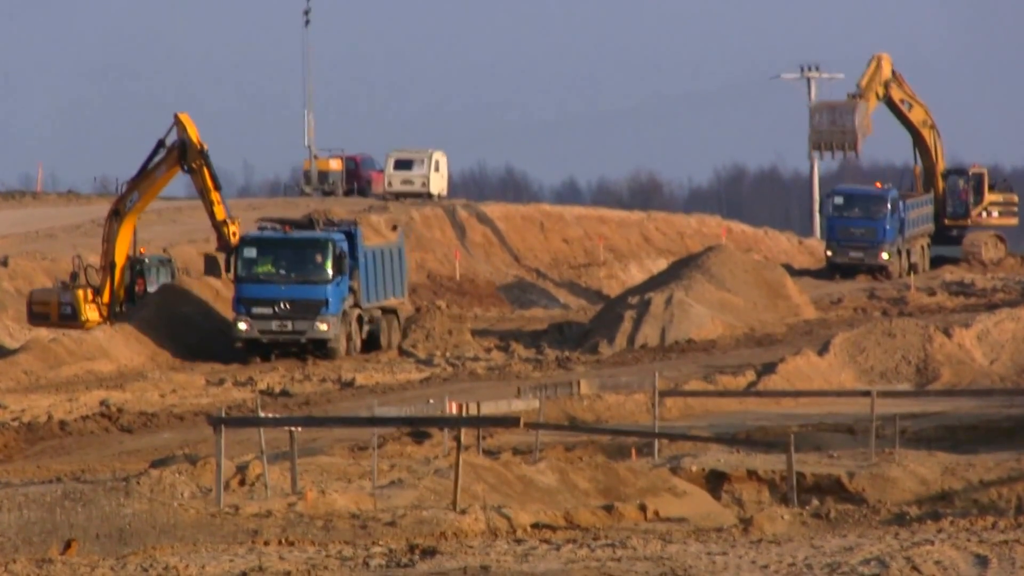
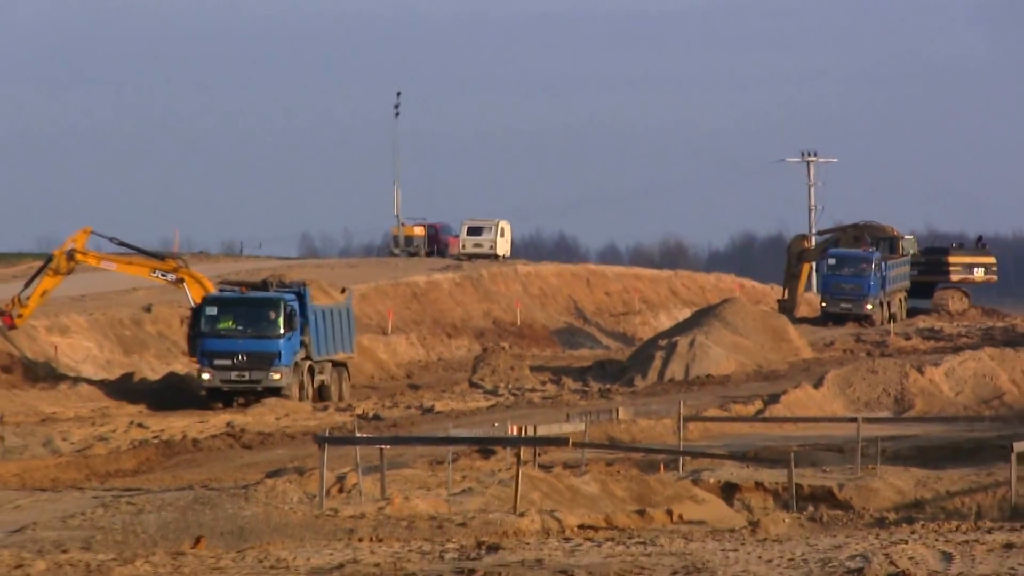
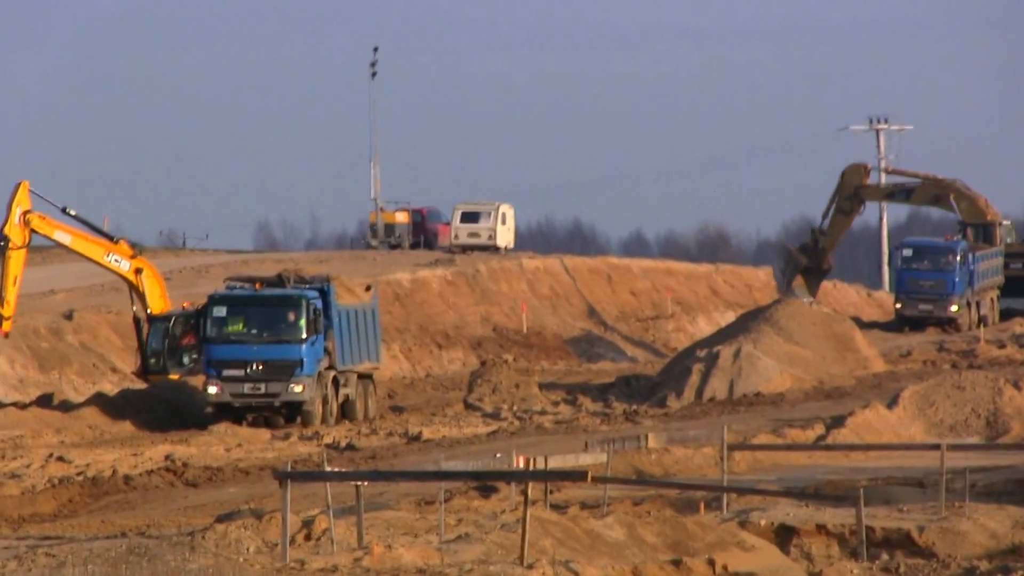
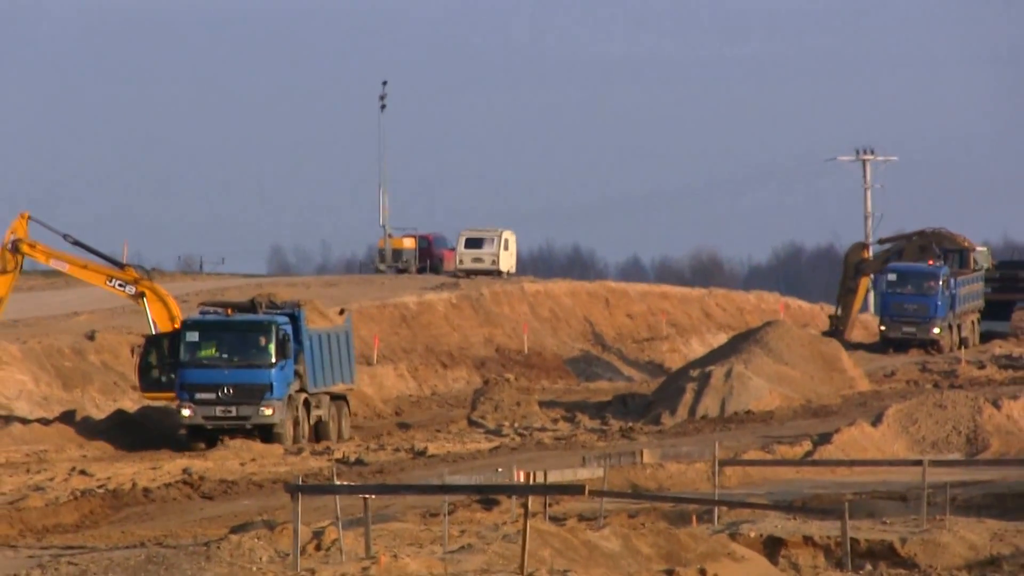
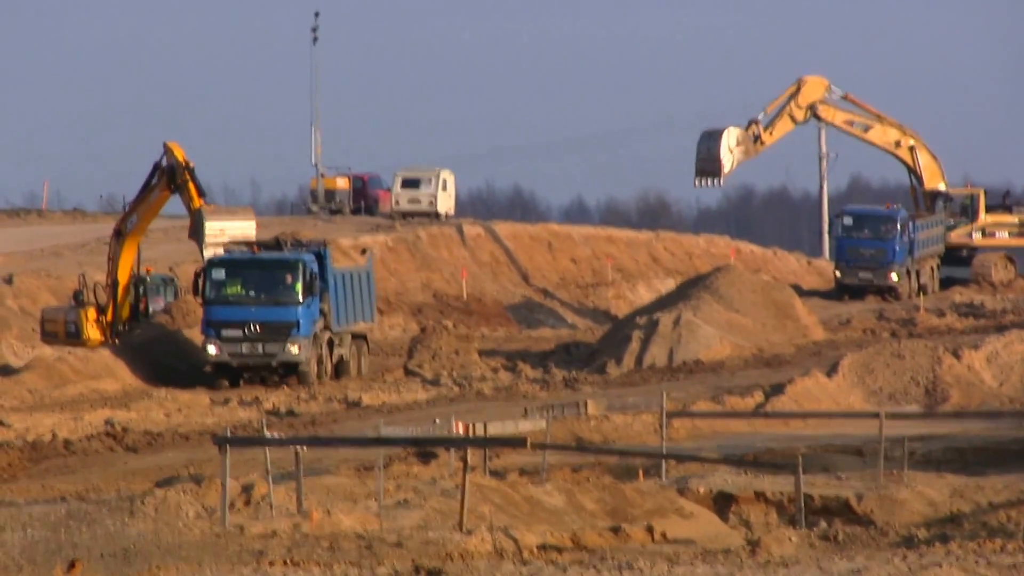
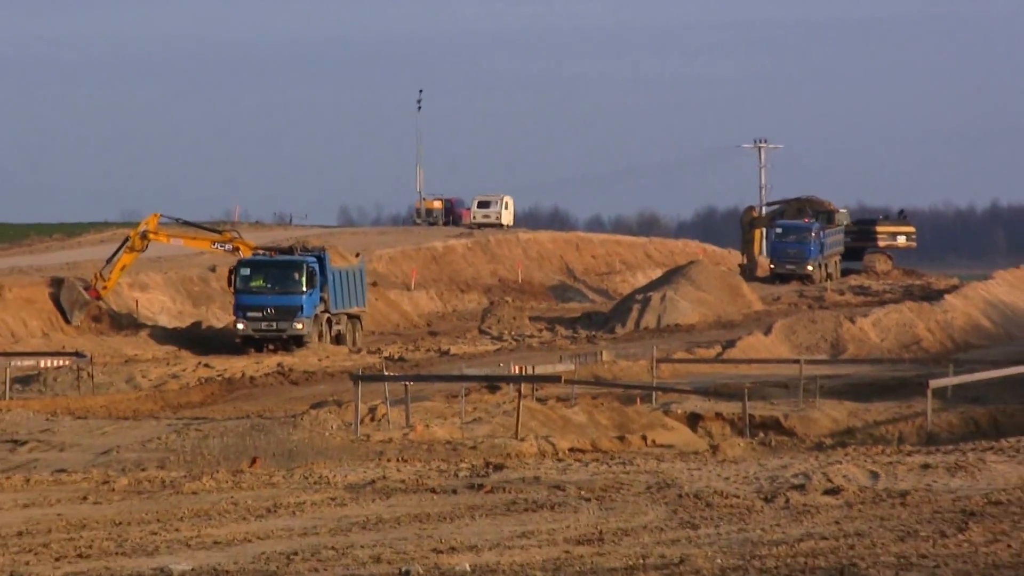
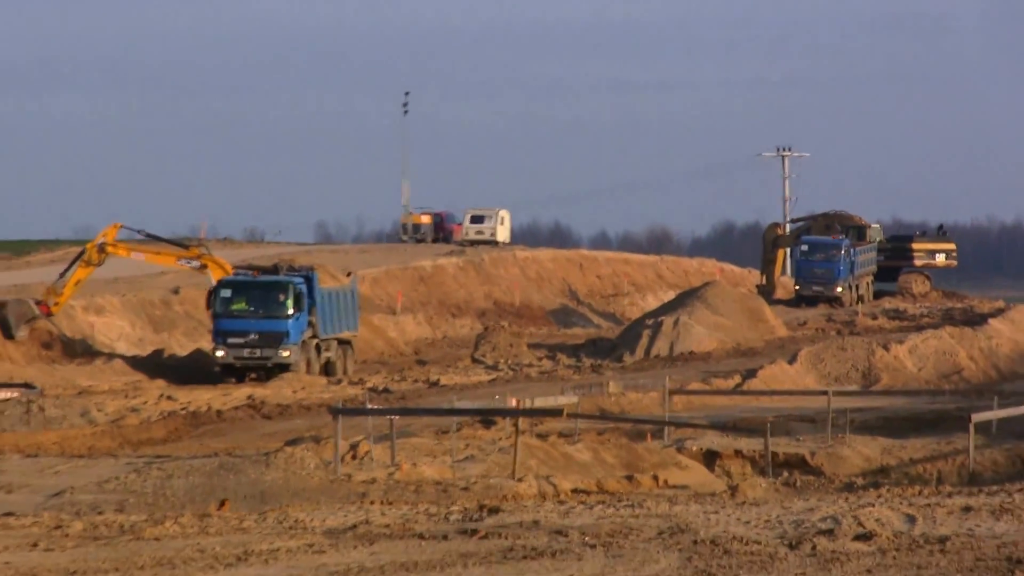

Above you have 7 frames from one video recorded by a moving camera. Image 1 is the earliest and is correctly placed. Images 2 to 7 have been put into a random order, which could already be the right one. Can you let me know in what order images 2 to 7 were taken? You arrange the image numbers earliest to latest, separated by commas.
5, 3, 4, 2, 7, 6
